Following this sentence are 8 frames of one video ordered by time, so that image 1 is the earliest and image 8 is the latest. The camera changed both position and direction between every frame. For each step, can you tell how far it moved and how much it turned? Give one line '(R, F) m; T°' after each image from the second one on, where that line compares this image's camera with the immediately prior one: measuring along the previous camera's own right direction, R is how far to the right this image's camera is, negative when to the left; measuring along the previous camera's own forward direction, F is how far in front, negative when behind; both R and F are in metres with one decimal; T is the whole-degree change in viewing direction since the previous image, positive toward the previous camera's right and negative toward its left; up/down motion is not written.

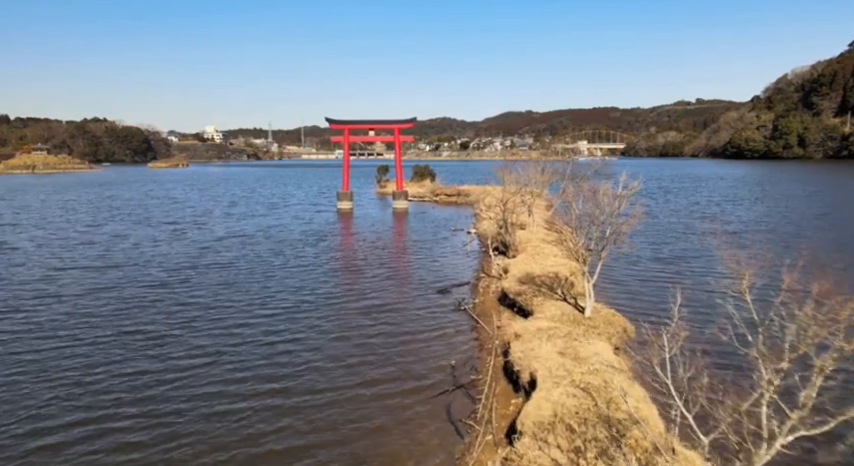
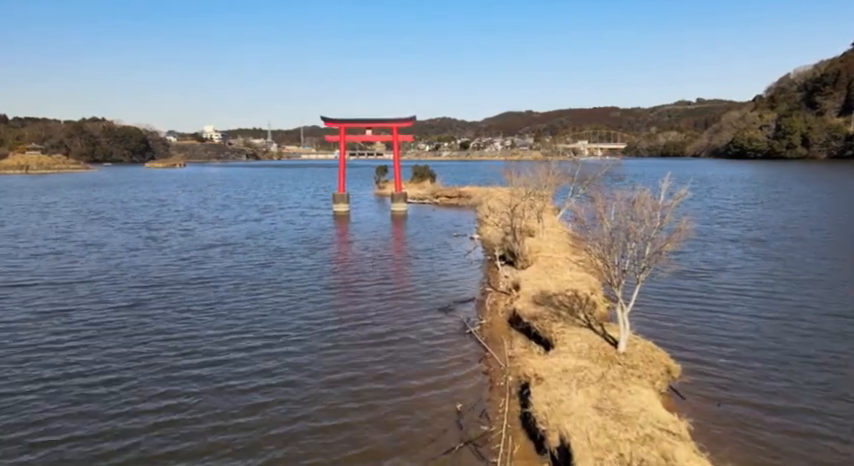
(0.0, +1.6) m; 0°
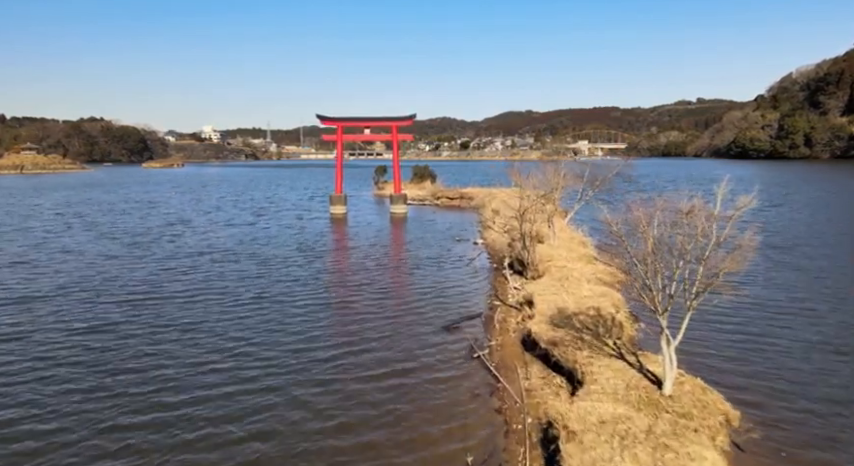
(0.0, +1.4) m; 0°
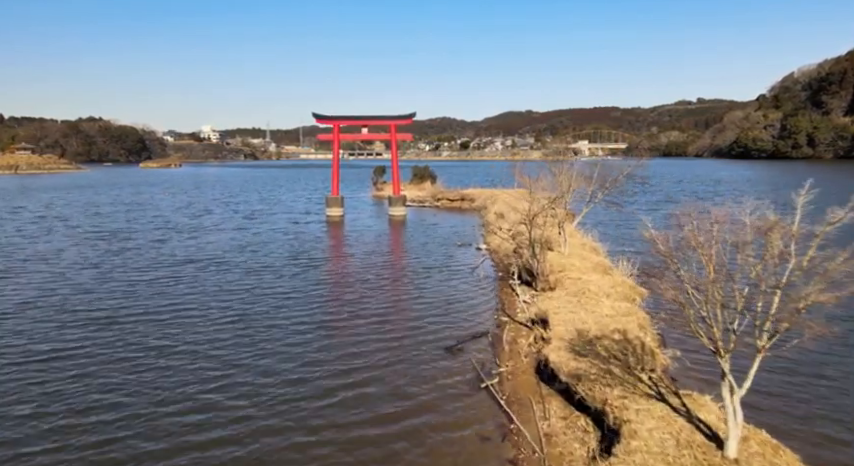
(0.0, +1.3) m; 0°
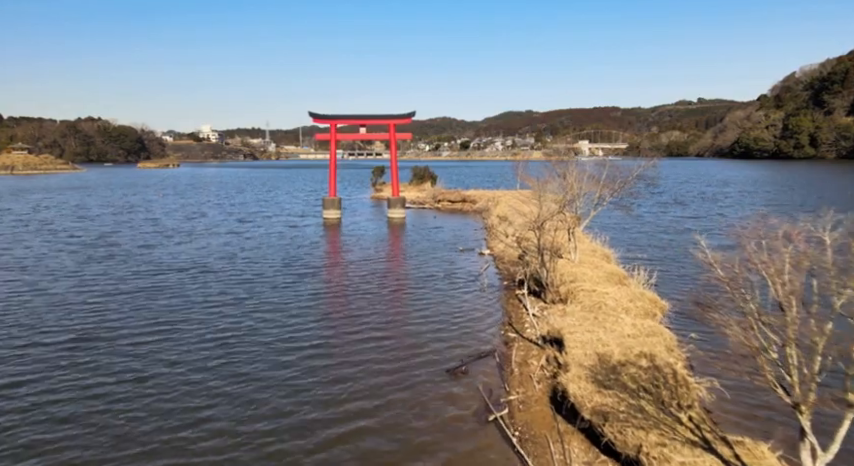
(0.0, +1.0) m; 0°
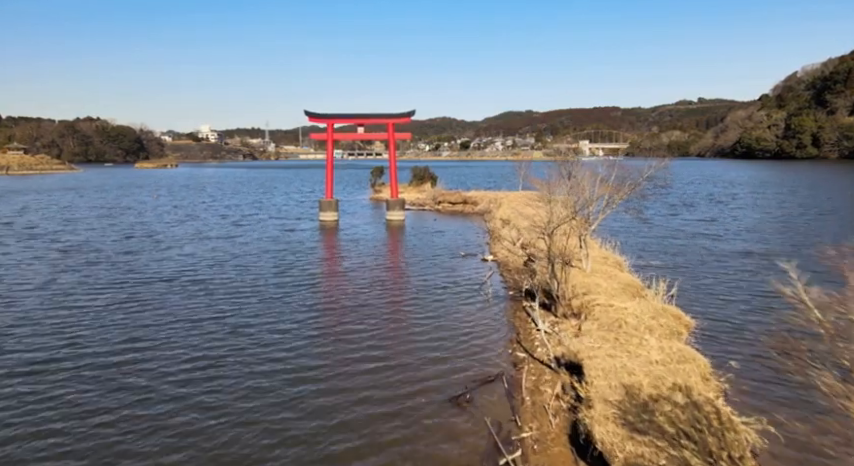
(0.0, +1.1) m; 0°
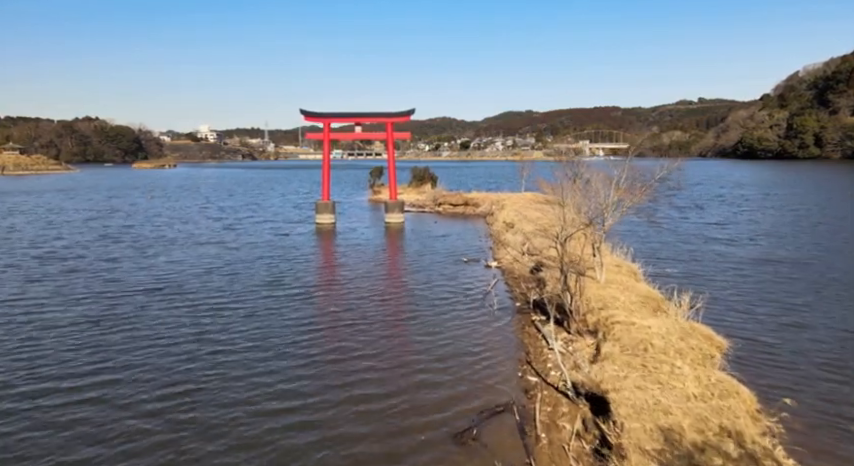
(0.0, +1.1) m; 0°
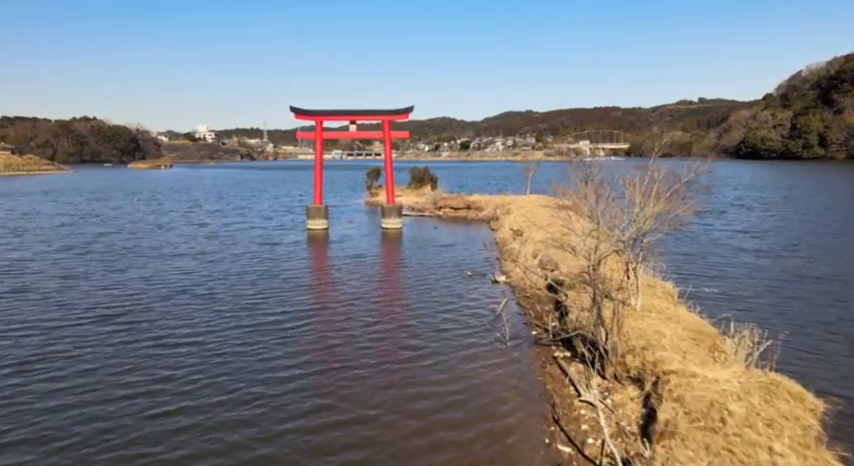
(0.0, +2.1) m; 0°
